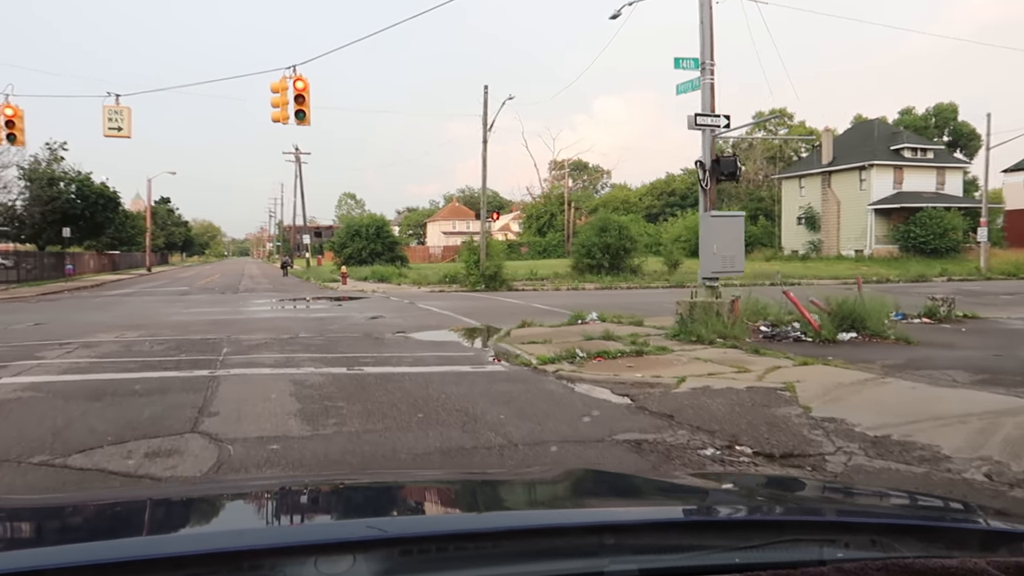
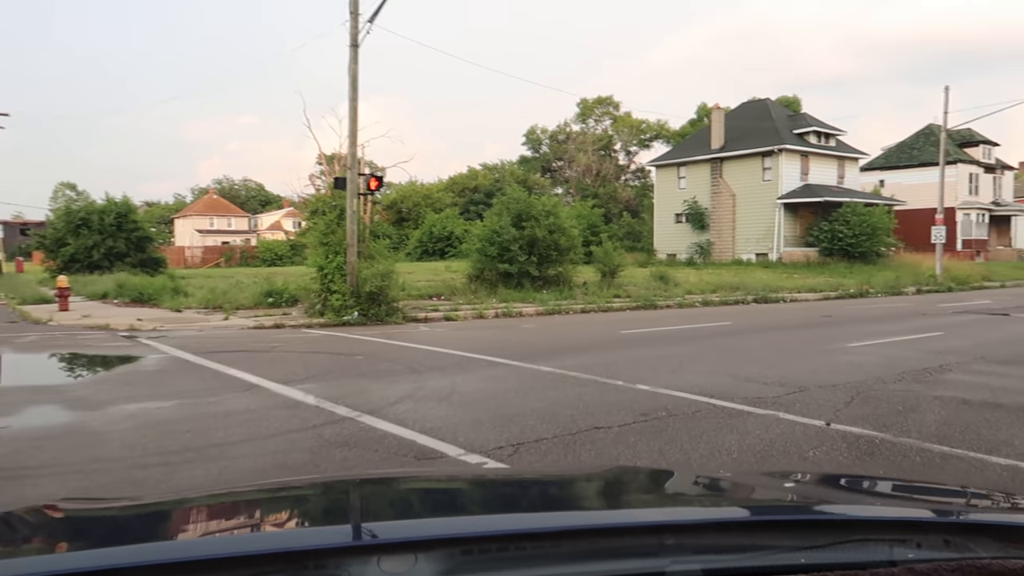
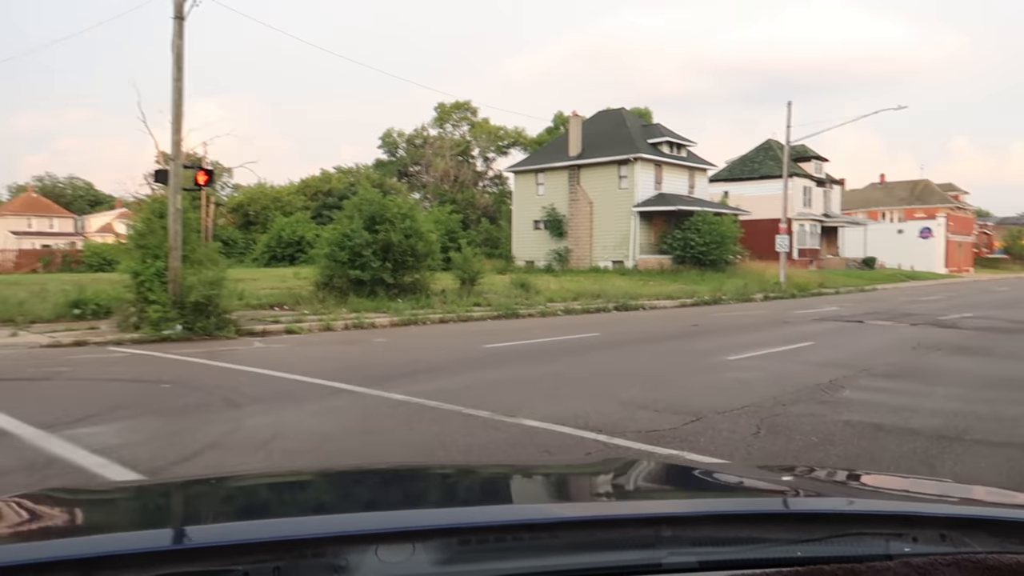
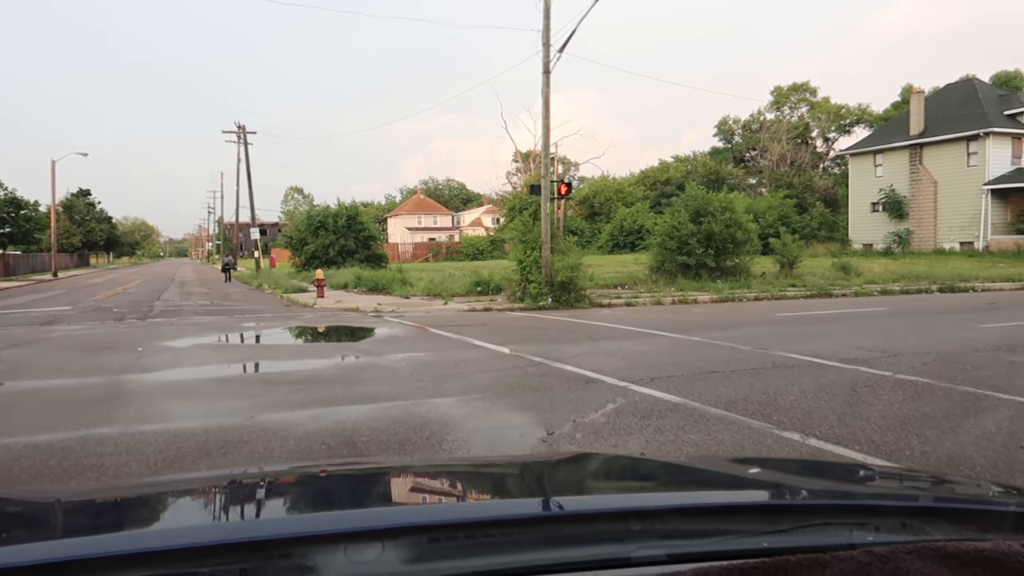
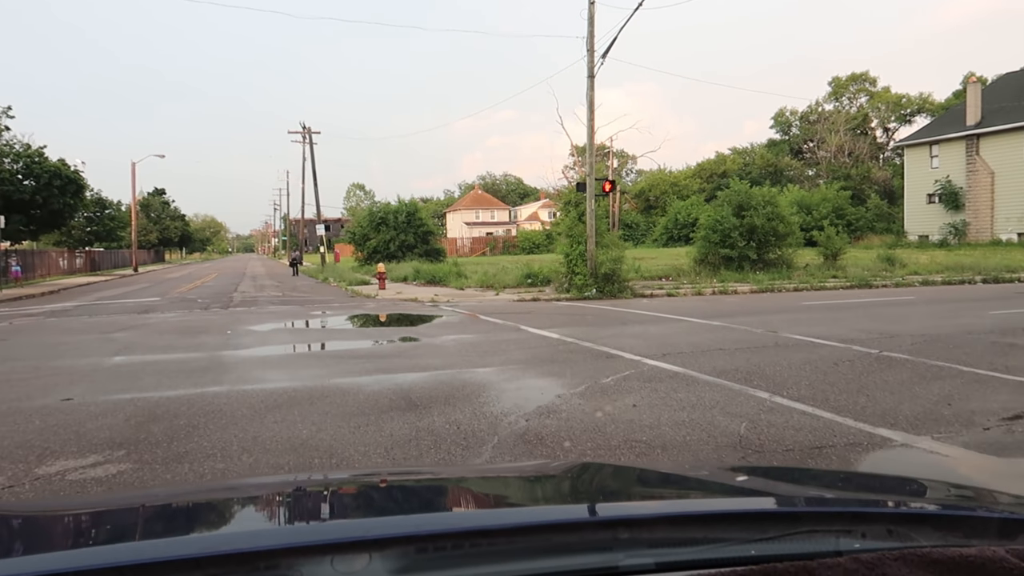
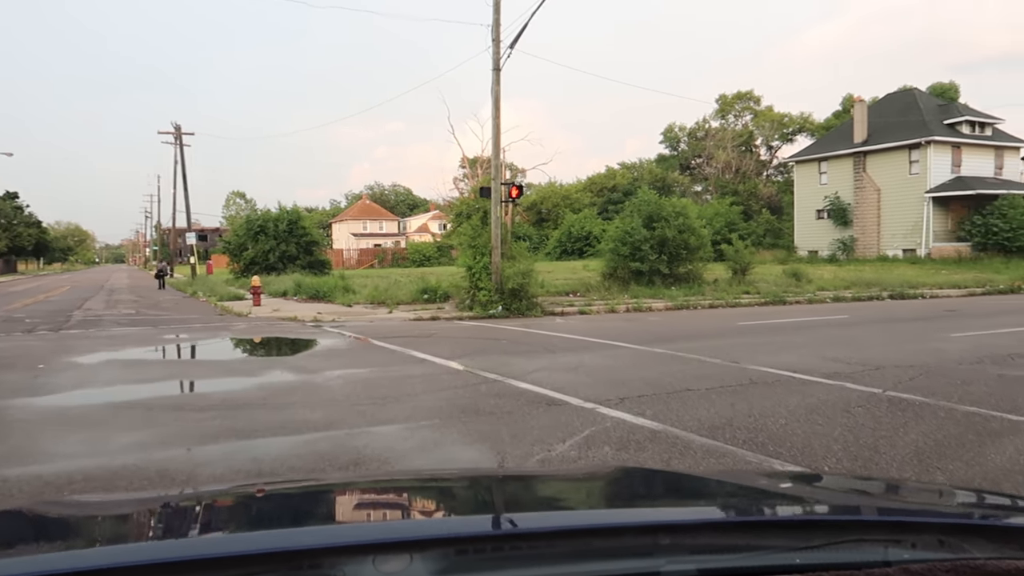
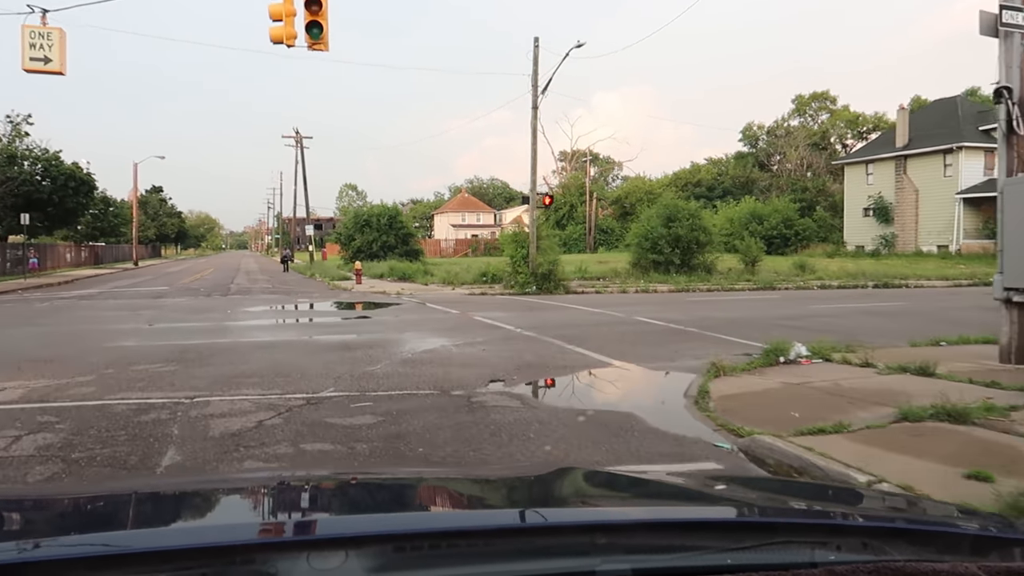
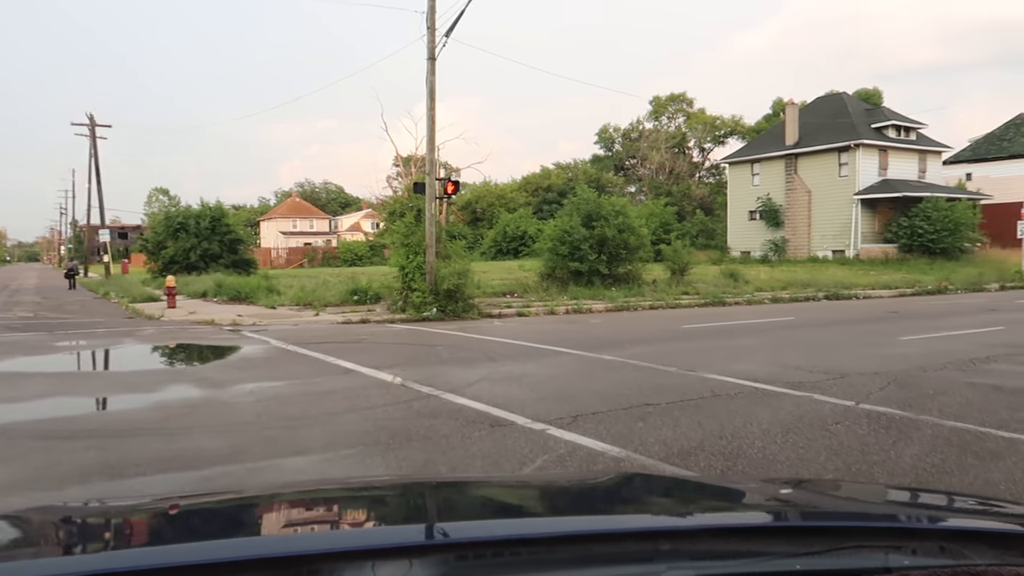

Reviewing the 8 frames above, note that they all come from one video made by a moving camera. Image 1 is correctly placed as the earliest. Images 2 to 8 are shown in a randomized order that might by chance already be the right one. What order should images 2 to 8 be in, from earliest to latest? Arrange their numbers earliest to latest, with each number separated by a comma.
7, 5, 4, 6, 8, 2, 3
